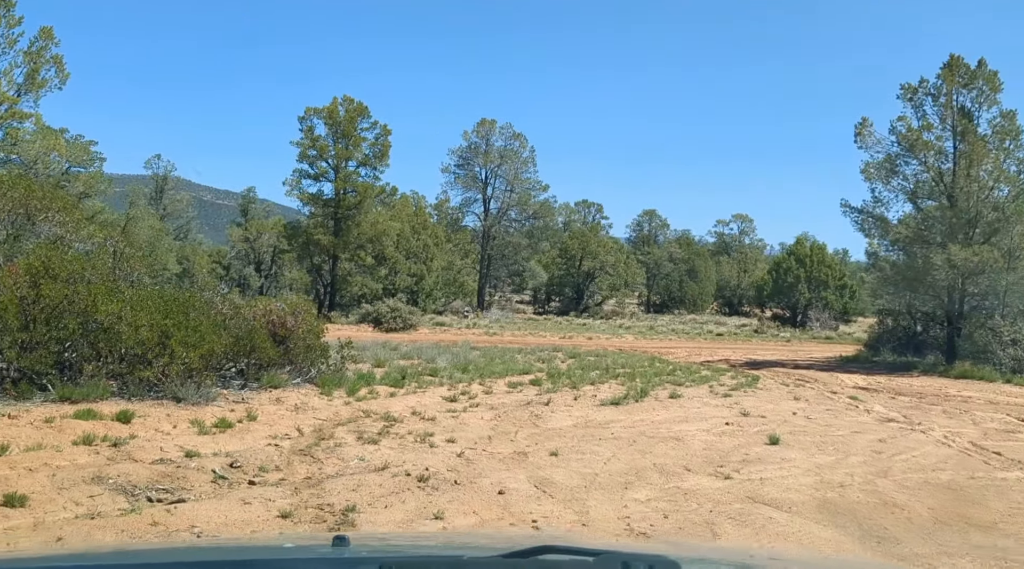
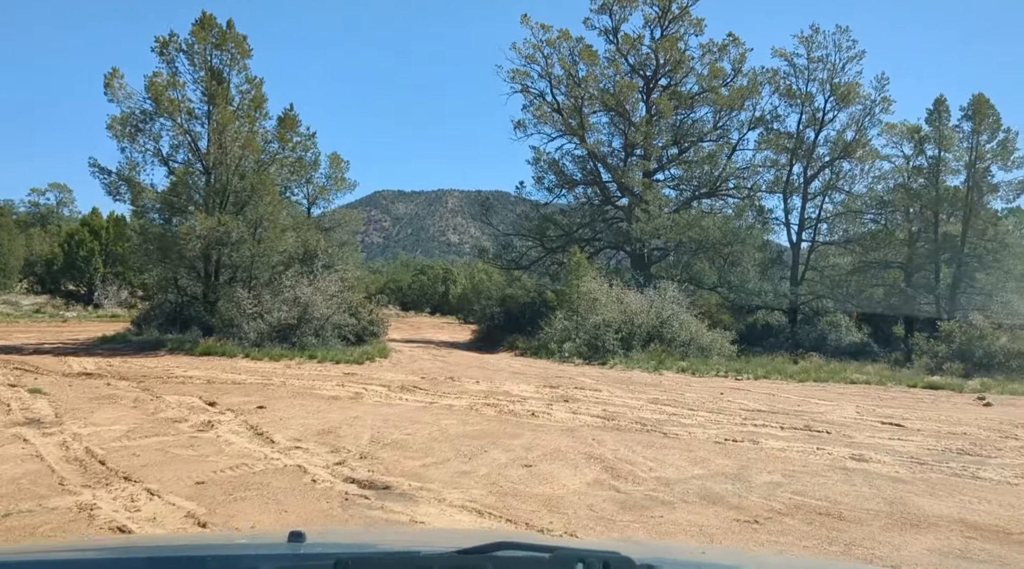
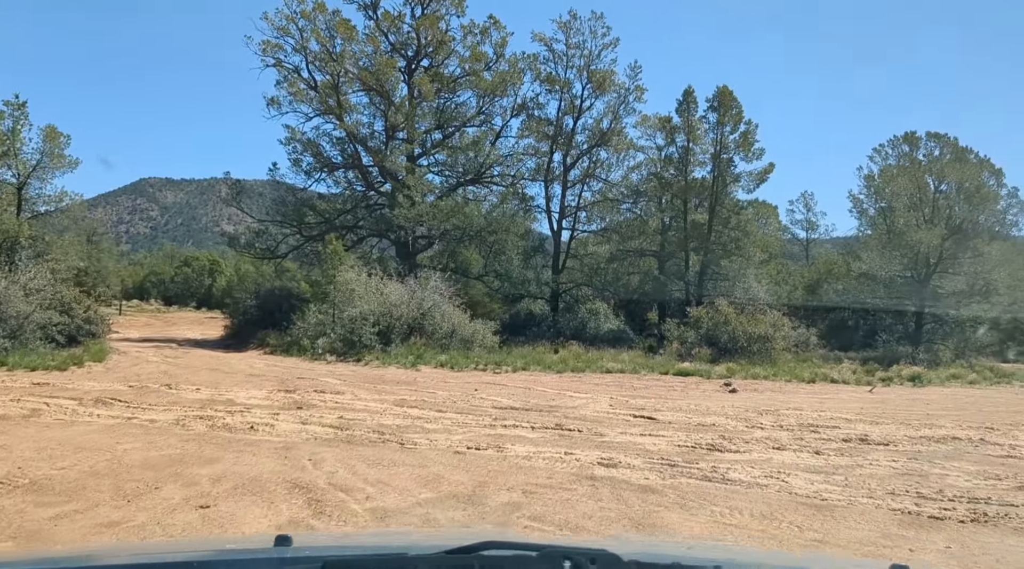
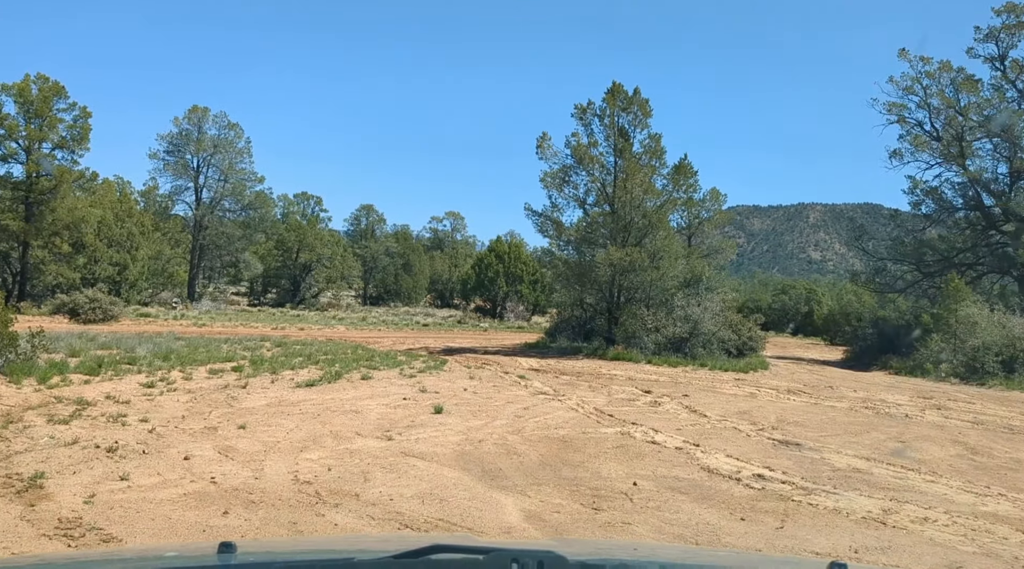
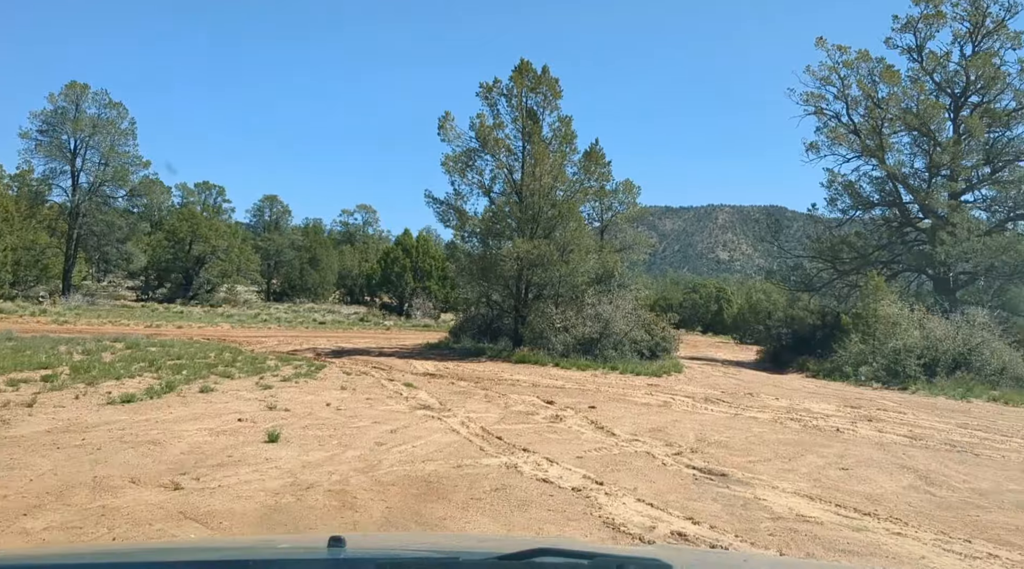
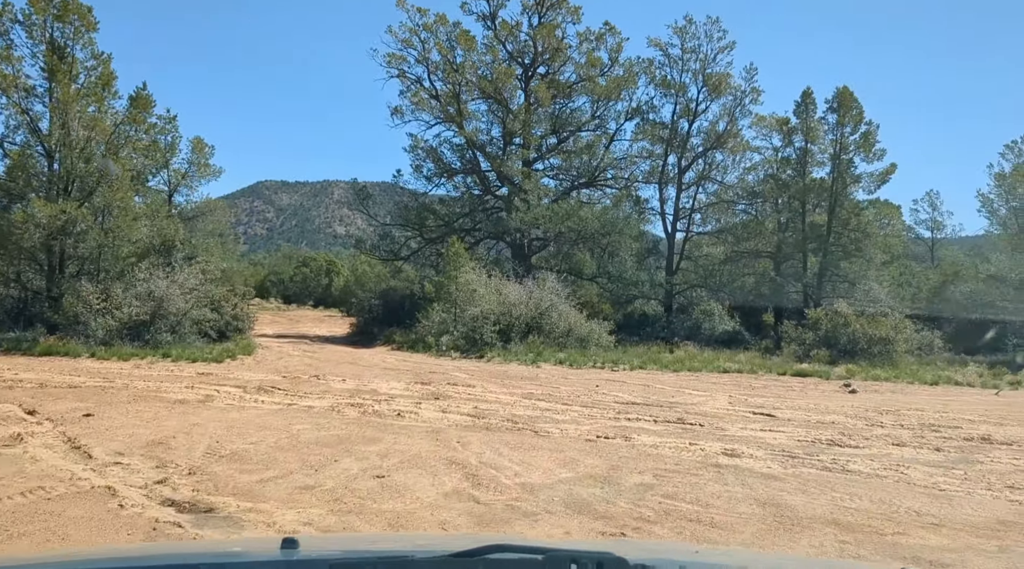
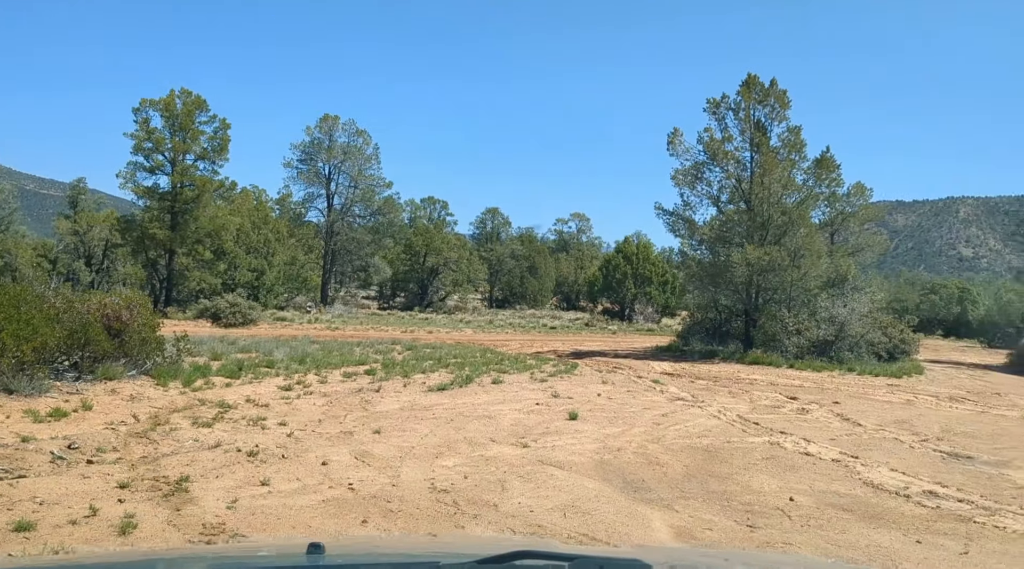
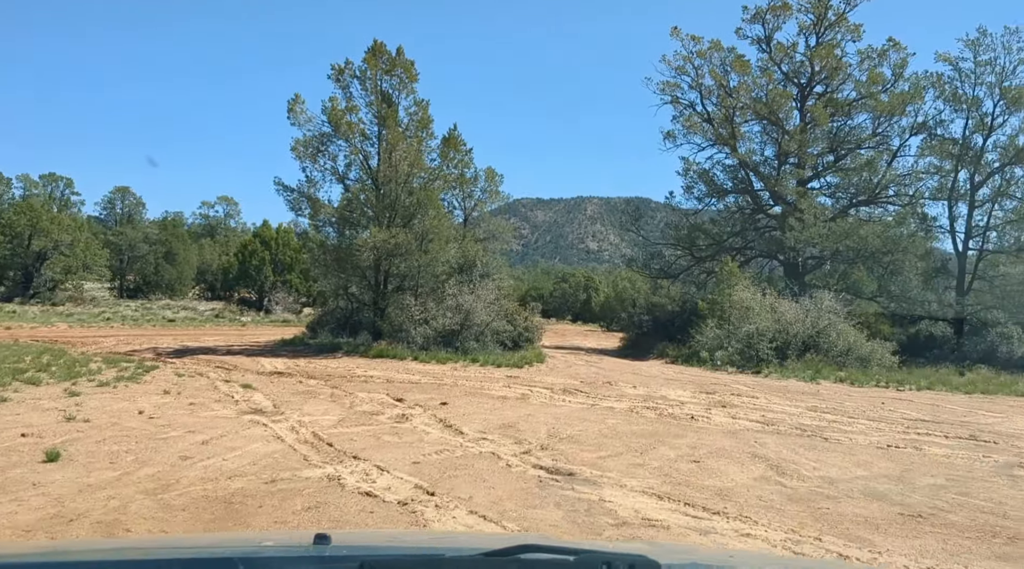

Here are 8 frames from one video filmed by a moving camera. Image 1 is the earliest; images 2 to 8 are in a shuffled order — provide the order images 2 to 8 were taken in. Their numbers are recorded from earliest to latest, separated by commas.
7, 4, 5, 8, 2, 6, 3
